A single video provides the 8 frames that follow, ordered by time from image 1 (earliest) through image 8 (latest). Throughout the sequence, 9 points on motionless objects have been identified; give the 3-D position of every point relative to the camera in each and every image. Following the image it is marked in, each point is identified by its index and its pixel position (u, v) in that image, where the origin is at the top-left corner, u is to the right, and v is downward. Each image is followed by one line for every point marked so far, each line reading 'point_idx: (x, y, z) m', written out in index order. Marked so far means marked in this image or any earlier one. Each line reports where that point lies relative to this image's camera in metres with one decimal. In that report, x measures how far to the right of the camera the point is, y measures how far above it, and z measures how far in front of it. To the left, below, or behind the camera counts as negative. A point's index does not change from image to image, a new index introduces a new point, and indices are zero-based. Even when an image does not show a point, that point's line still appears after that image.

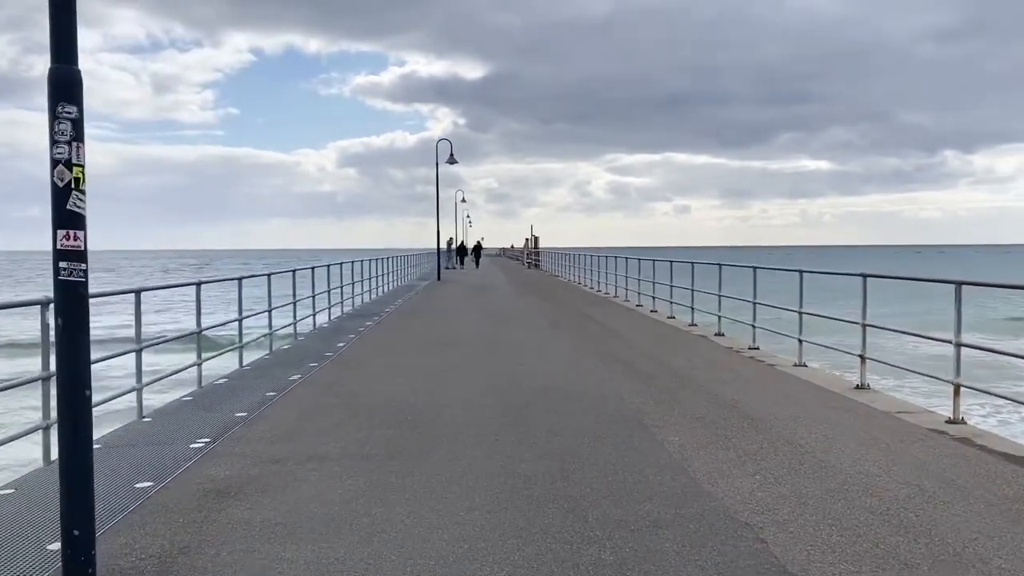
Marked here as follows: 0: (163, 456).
0: (-2.6, -1.3, +6.5) m
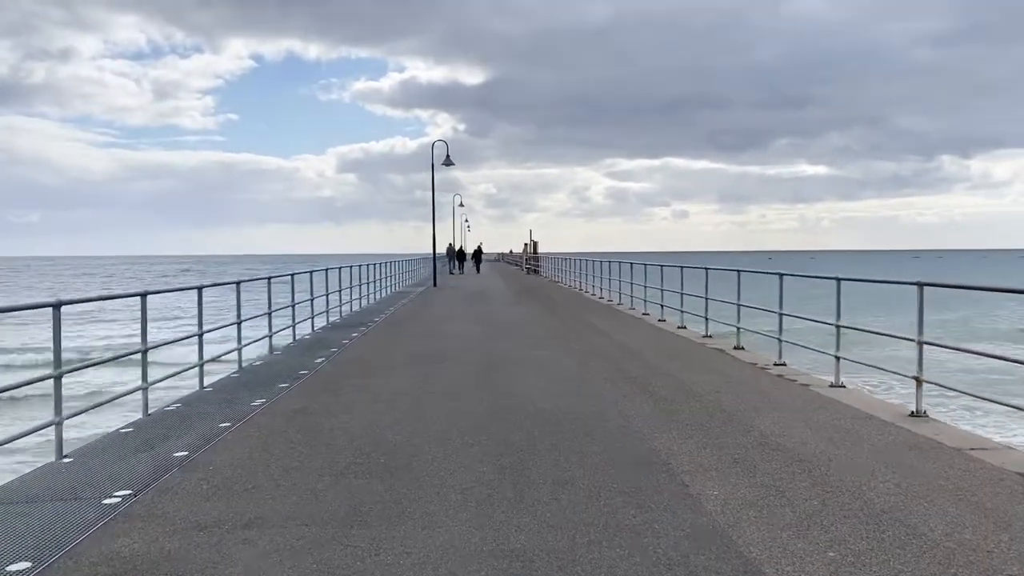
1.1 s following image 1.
0: (-2.6, -1.4, +5.1) m
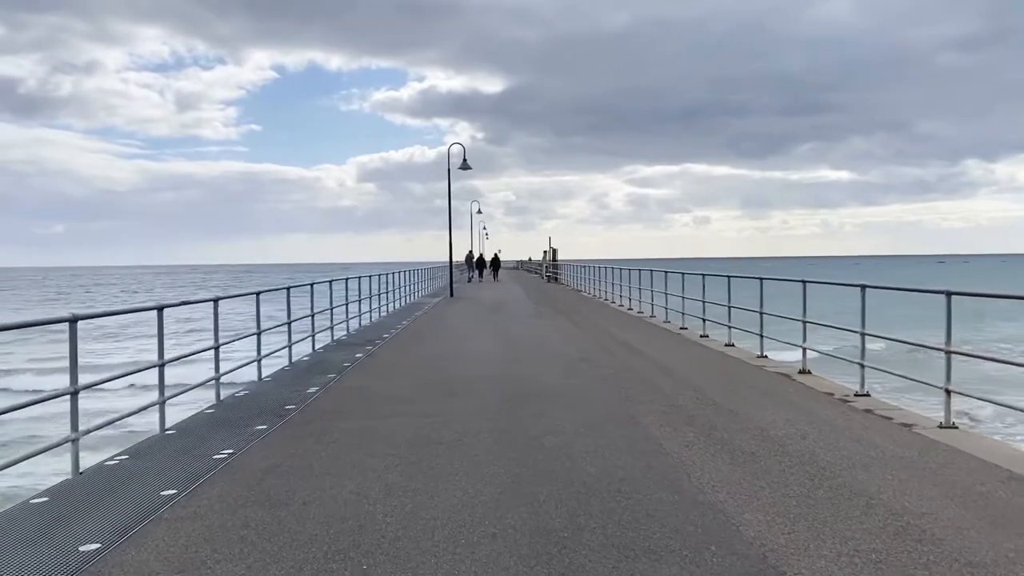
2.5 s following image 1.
0: (-2.4, -1.5, +3.2) m
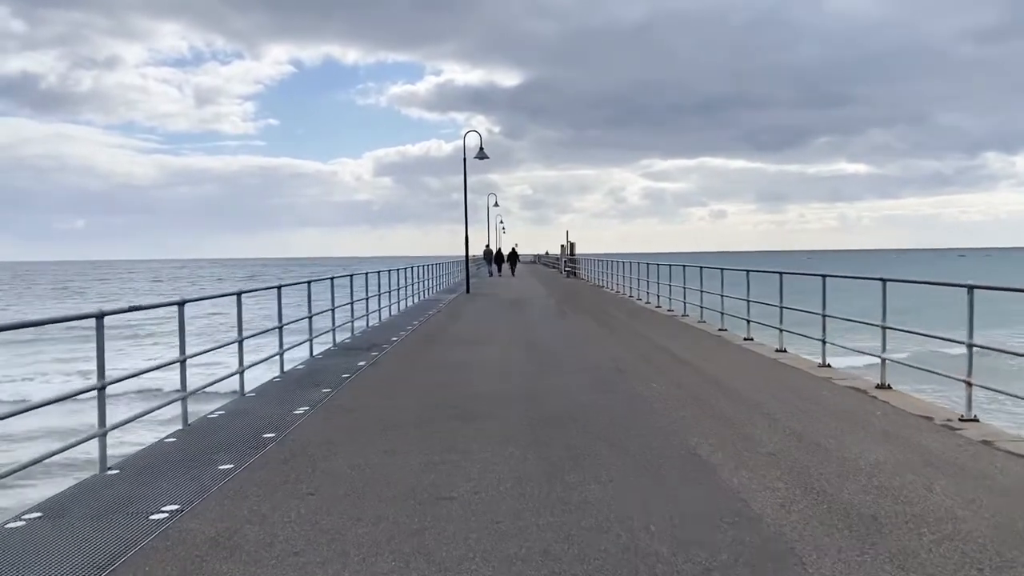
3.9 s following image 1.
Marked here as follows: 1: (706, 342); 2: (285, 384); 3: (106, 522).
0: (-2.3, -1.5, +1.5) m
1: (+3.6, -1.0, +16.2) m
2: (-2.9, -1.2, +11.1) m
3: (-2.5, -1.4, +5.4) m
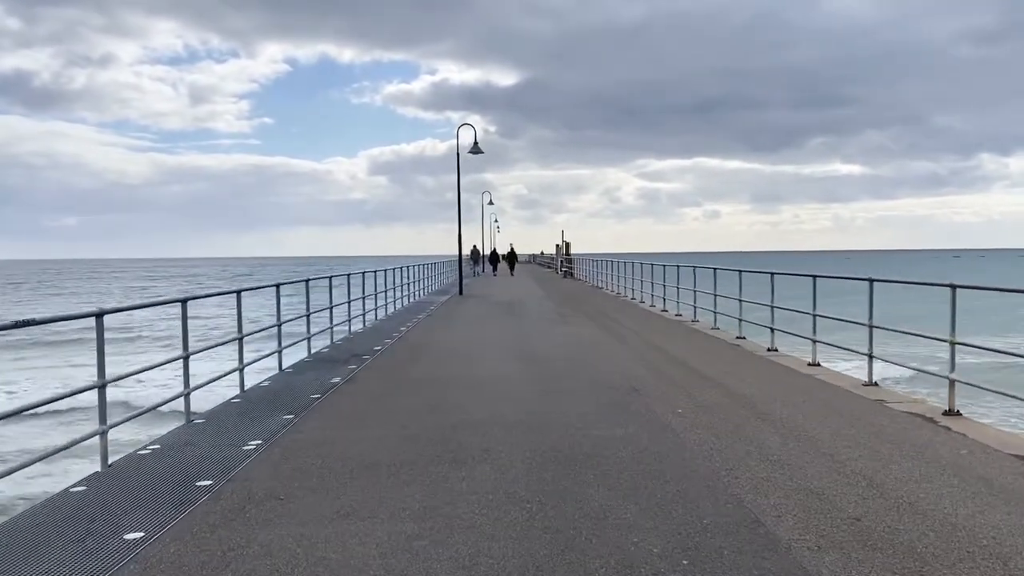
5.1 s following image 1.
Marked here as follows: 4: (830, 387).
0: (-2.3, -1.6, -0.2) m
1: (+3.5, -1.0, +14.6) m
2: (-2.9, -1.3, +9.5) m
3: (-2.5, -1.5, +3.8) m
4: (+3.8, -1.2, +10.6) m
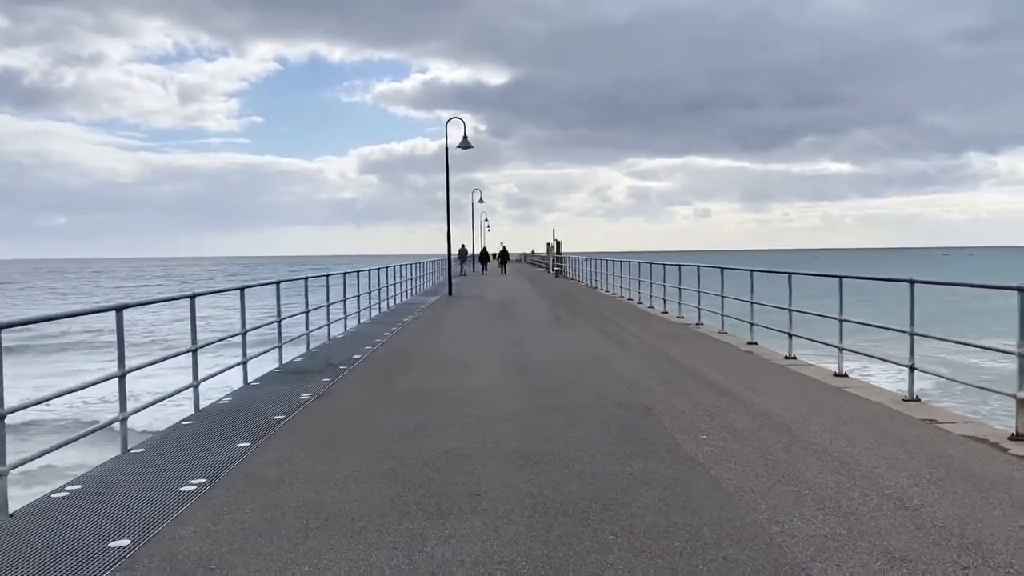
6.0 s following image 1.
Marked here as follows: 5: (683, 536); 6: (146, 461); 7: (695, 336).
0: (-2.2, -1.7, -1.5) m
1: (+3.4, -1.1, +13.3) m
2: (-3.0, -1.3, +8.2) m
3: (-2.5, -1.5, +2.5) m
4: (+3.8, -1.2, +9.4) m
5: (+0.9, -1.3, +4.6) m
6: (-2.9, -1.4, +7.0) m
7: (+3.5, -0.9, +16.6) m
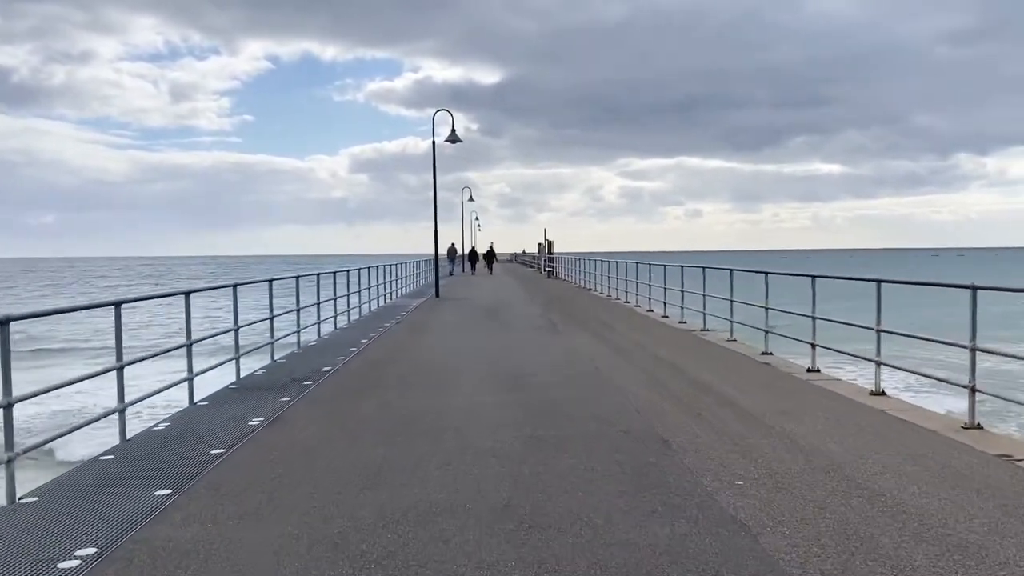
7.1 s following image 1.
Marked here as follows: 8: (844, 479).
0: (-2.2, -1.7, -2.9) m
1: (+3.3, -1.1, +11.9) m
2: (-3.0, -1.4, +6.7) m
3: (-2.5, -1.6, +1.0) m
4: (+3.7, -1.3, +8.0) m
5: (+0.8, -1.4, +3.1) m
6: (-3.0, -1.4, +5.5) m
7: (+3.3, -1.0, +15.2) m
8: (+2.3, -1.3, +5.9) m
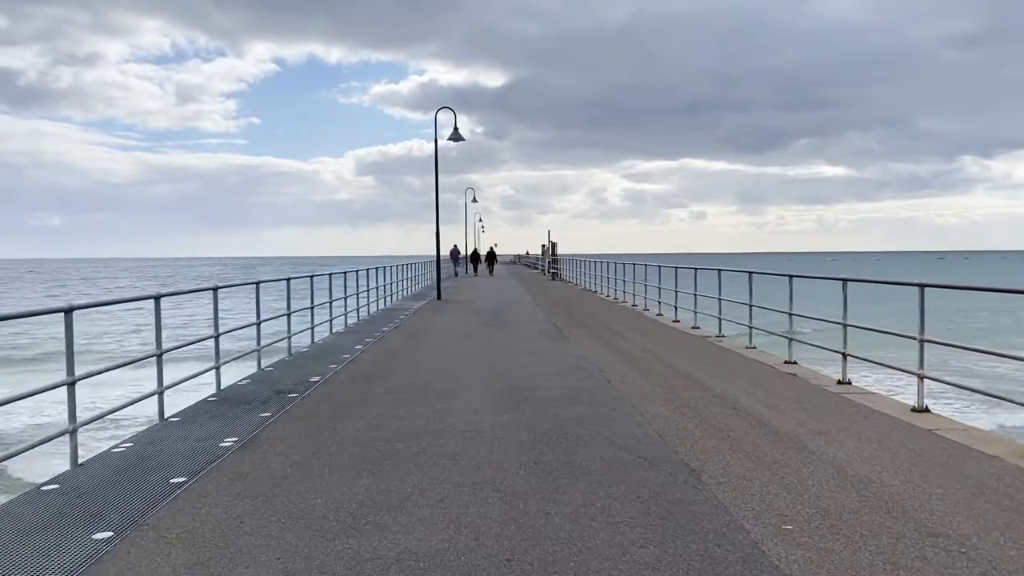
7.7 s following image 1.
0: (-2.2, -1.7, -3.8) m
1: (+3.3, -1.2, +11.0) m
2: (-3.0, -1.4, +5.8) m
3: (-2.5, -1.6, +0.1) m
4: (+3.7, -1.3, +7.0) m
5: (+0.9, -1.4, +2.2) m
6: (-2.9, -1.4, +4.6) m
7: (+3.4, -1.0, +14.3) m
8: (+2.3, -1.3, +5.0) m
